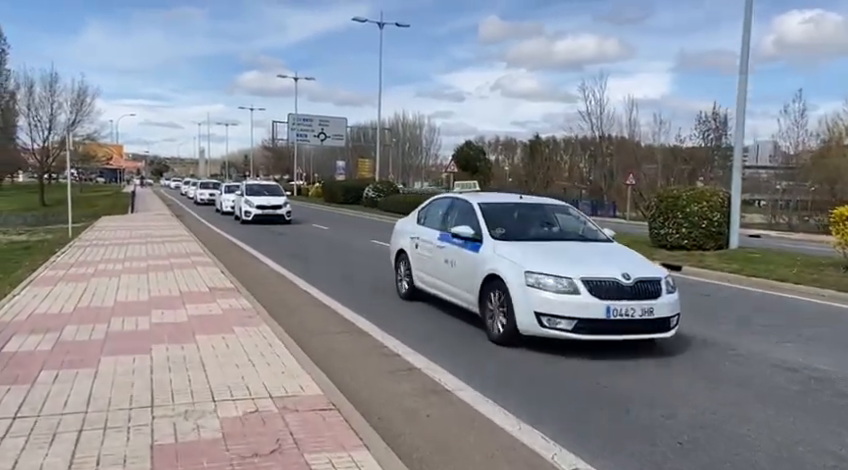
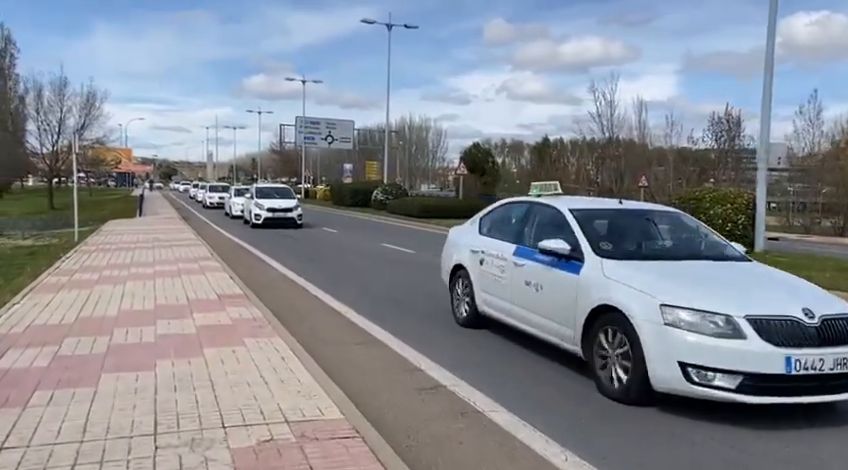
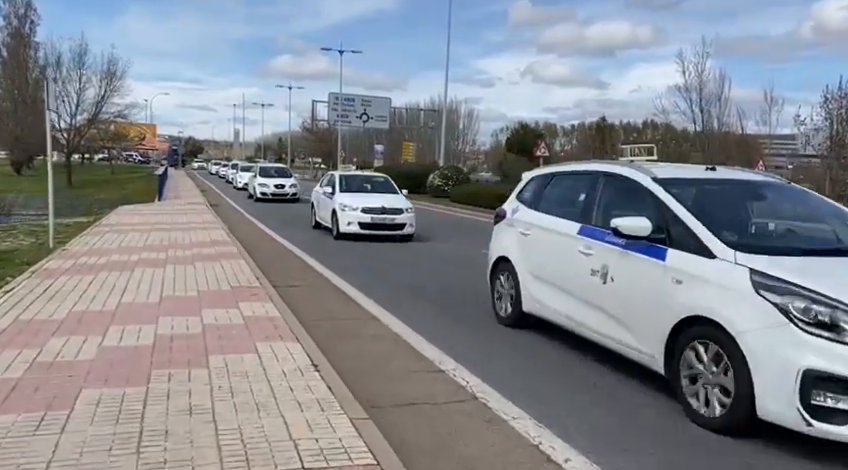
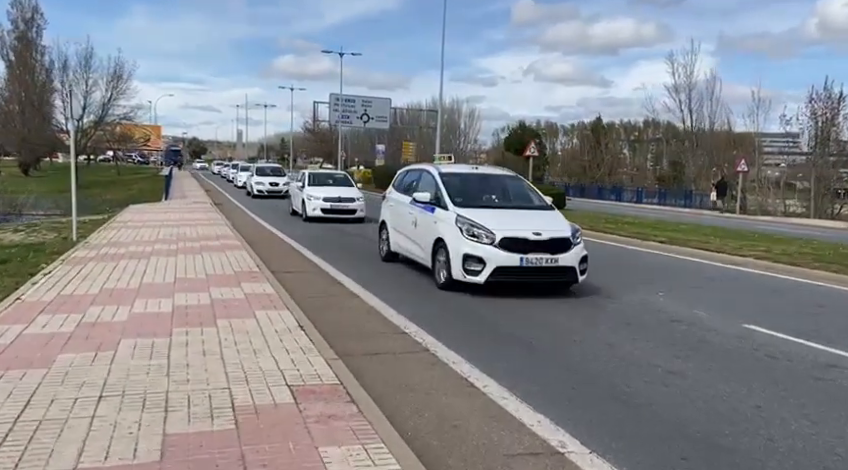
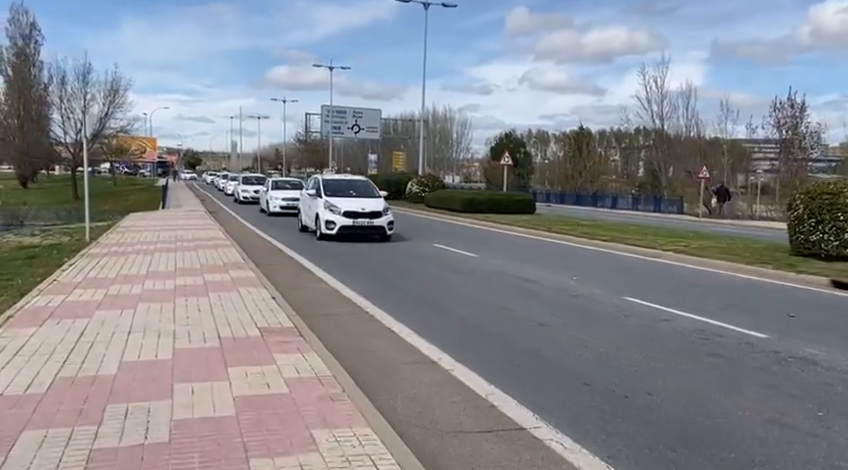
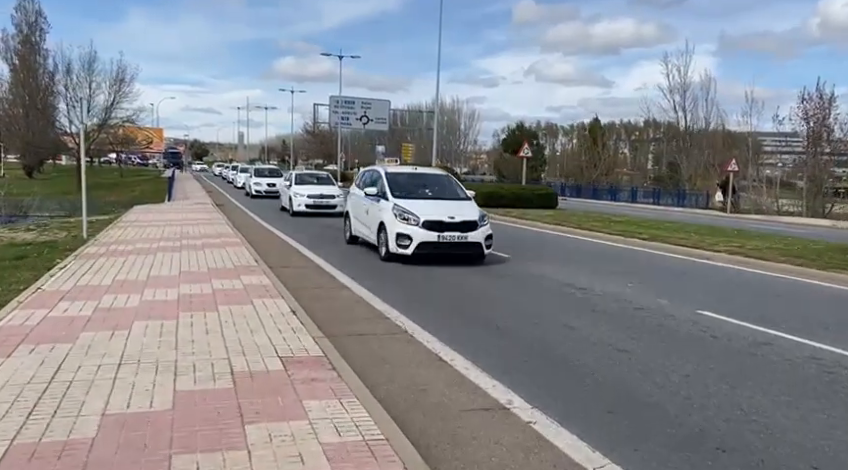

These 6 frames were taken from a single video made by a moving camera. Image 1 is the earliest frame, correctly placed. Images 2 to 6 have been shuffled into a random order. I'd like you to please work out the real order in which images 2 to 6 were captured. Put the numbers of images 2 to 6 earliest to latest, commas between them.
2, 5, 6, 4, 3
